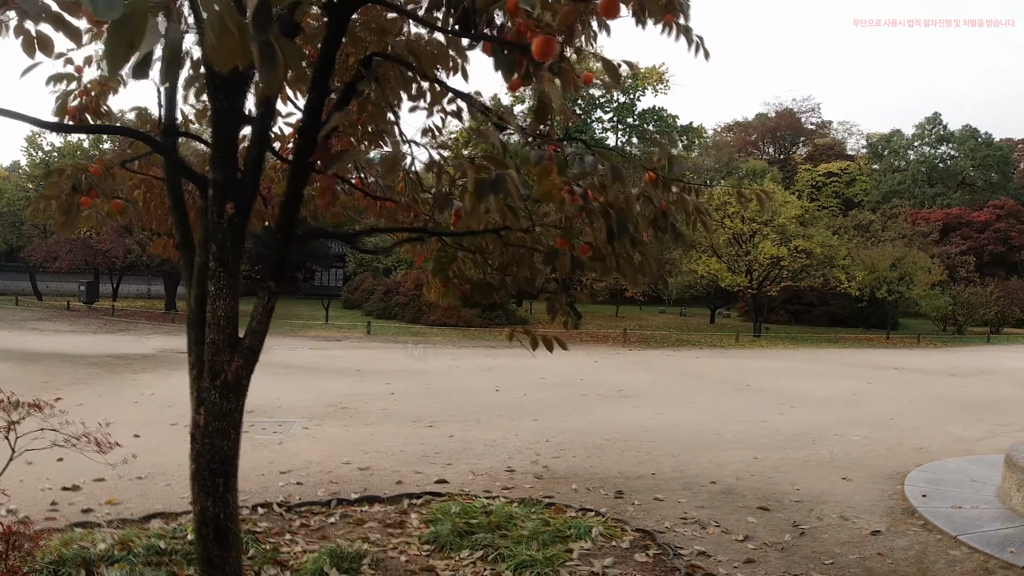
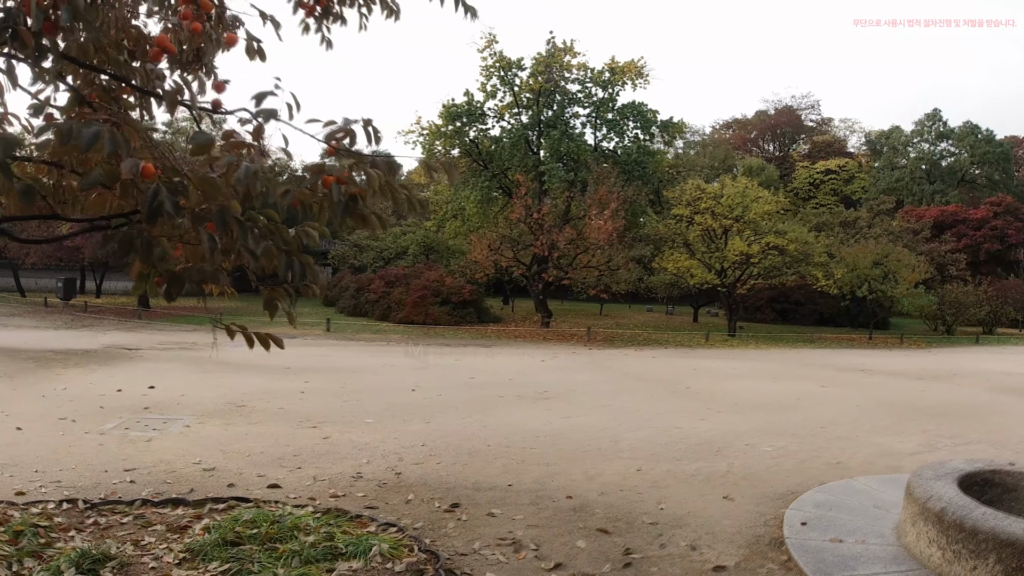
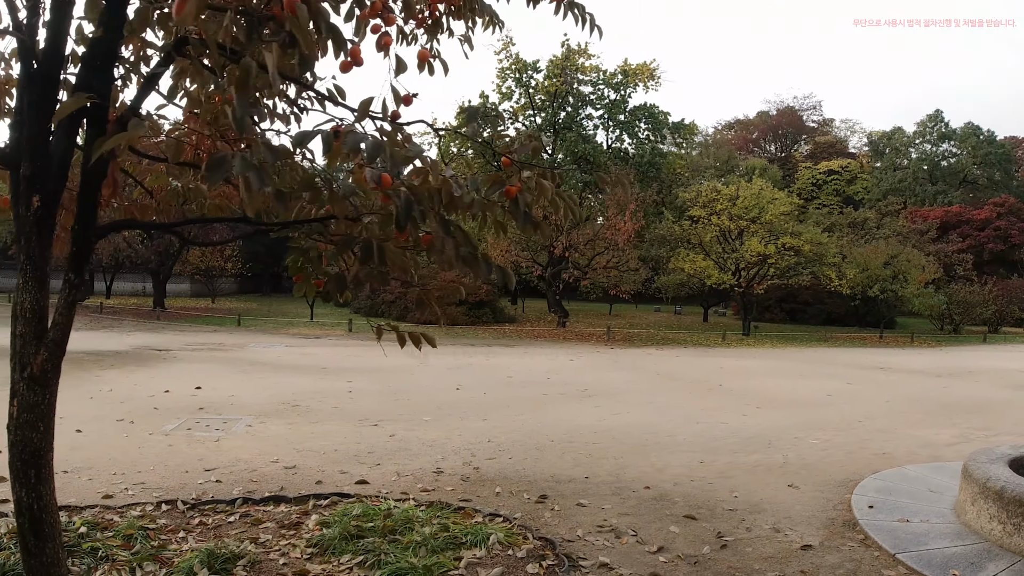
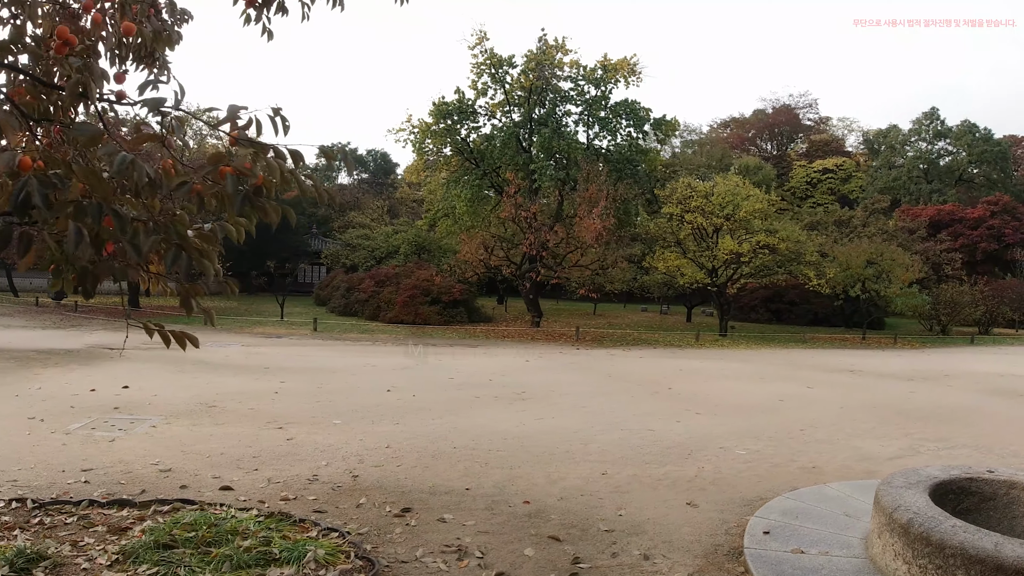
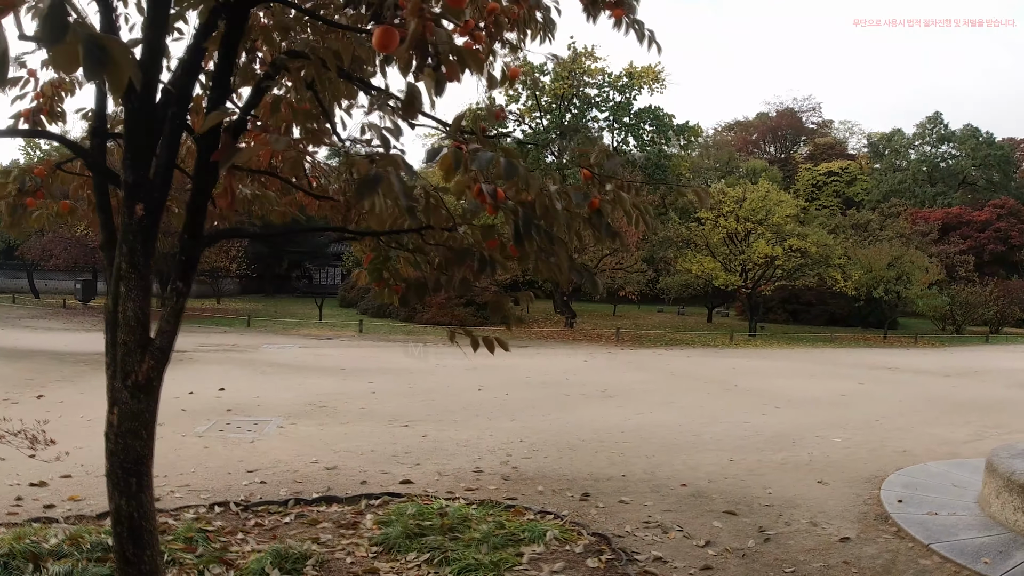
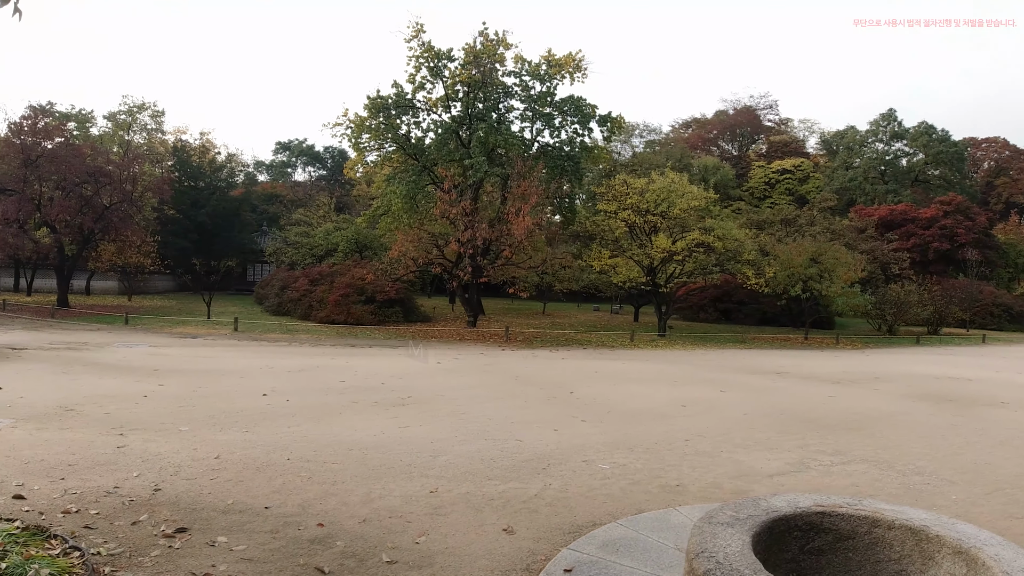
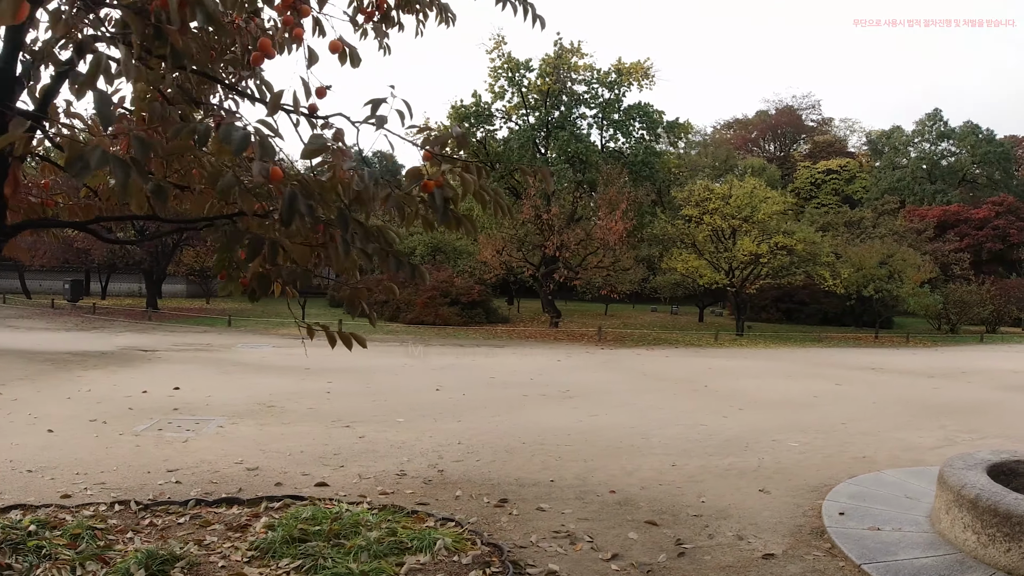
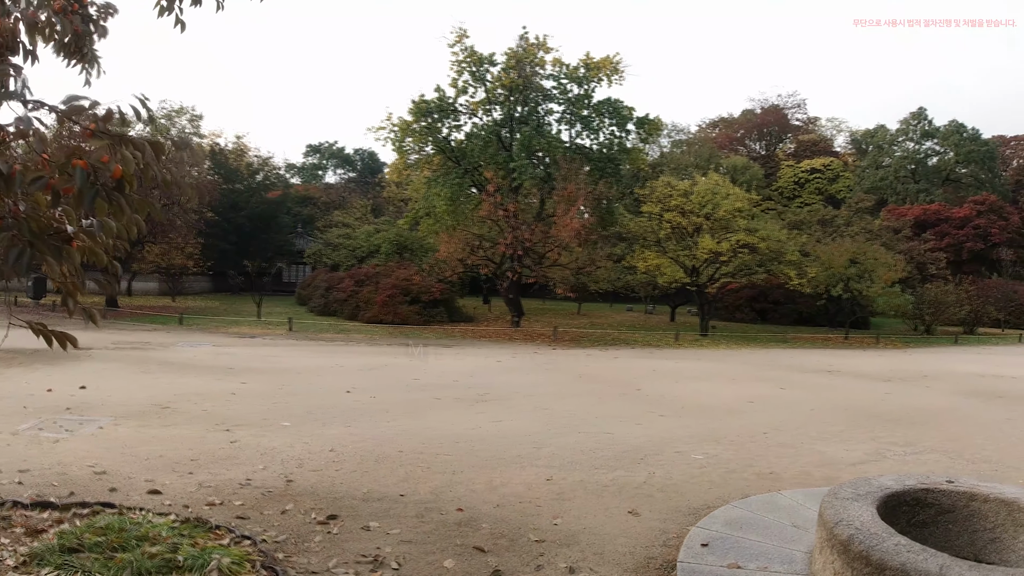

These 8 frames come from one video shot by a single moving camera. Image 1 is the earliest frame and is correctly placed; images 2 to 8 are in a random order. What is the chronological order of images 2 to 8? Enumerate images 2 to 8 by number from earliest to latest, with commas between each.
5, 3, 7, 2, 4, 8, 6
